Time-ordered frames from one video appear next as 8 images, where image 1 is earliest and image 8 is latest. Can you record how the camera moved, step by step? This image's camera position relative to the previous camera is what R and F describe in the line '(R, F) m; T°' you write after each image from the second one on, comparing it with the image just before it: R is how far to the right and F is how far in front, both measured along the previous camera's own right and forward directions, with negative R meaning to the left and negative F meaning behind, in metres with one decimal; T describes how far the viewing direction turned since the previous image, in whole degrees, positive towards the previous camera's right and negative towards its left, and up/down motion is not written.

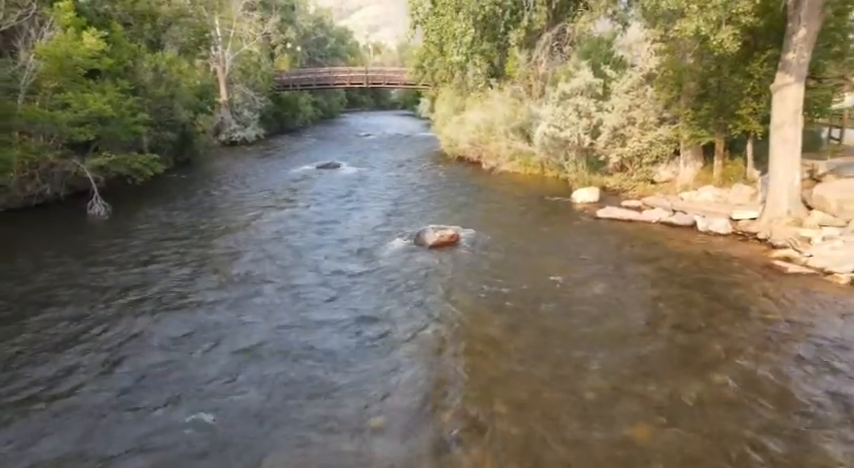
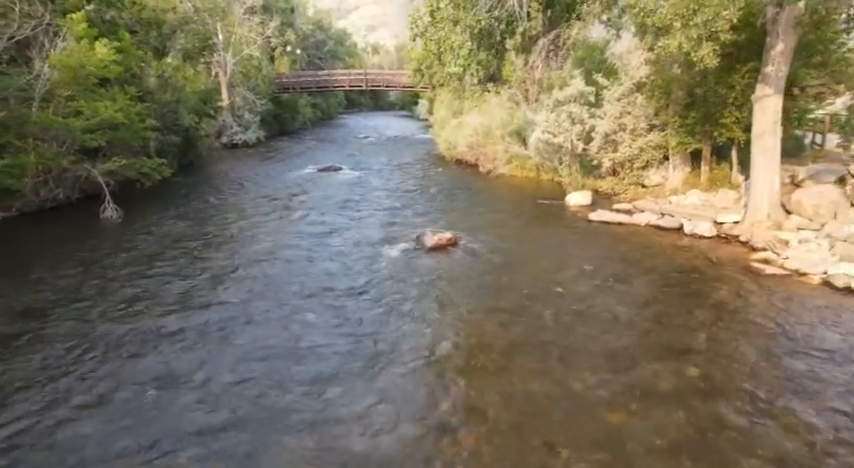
(0.0, -0.7) m; 0°
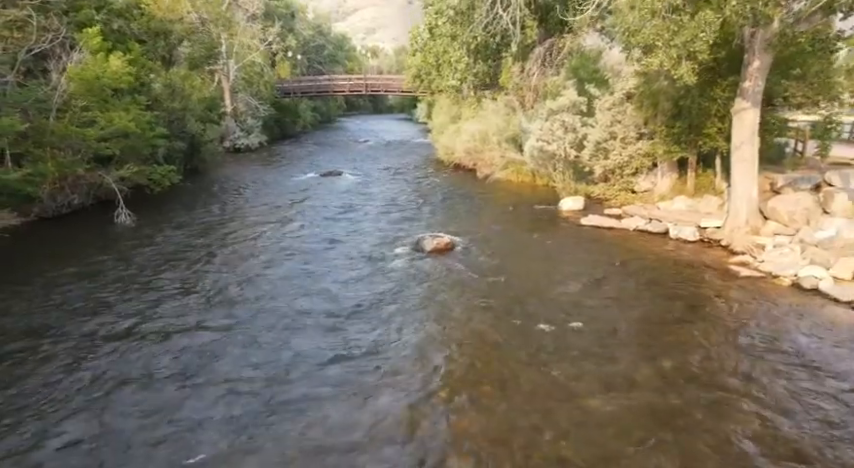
(0.0, -0.9) m; 0°
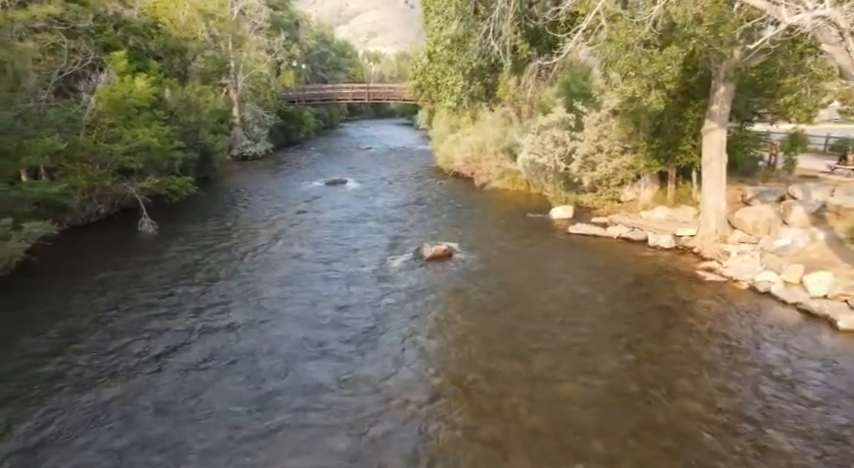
(+0.1, -1.6) m; 0°
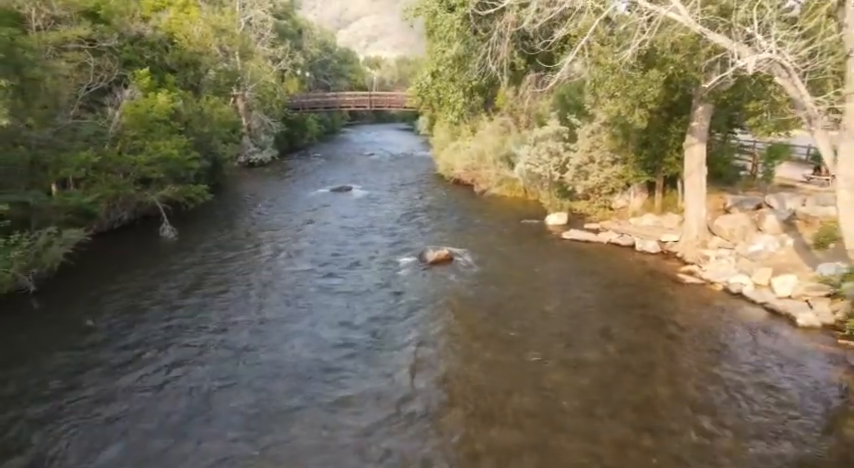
(-0.1, -1.4) m; 0°
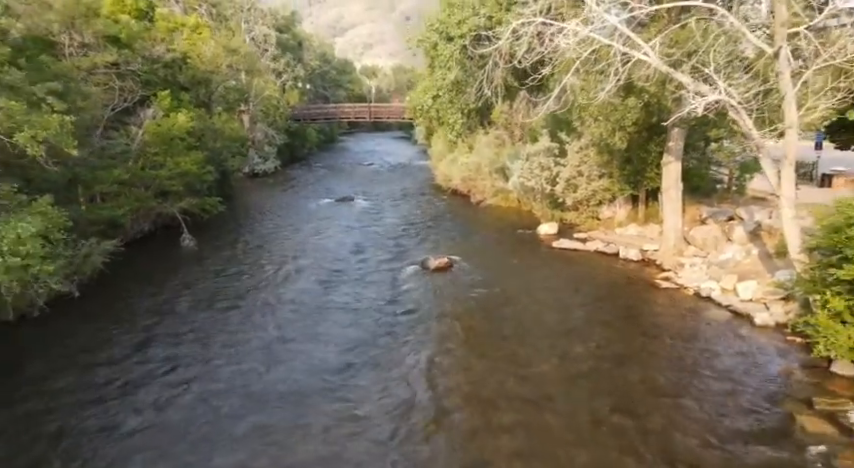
(-0.2, -1.7) m; 0°
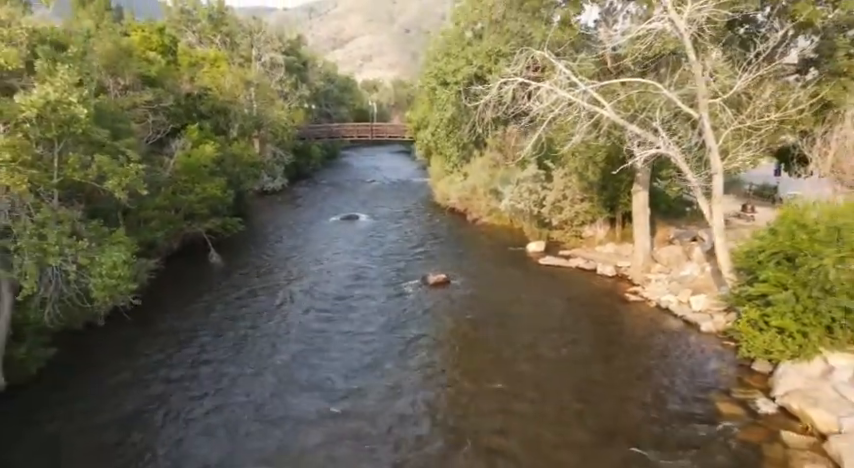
(0.0, -2.8) m; 0°
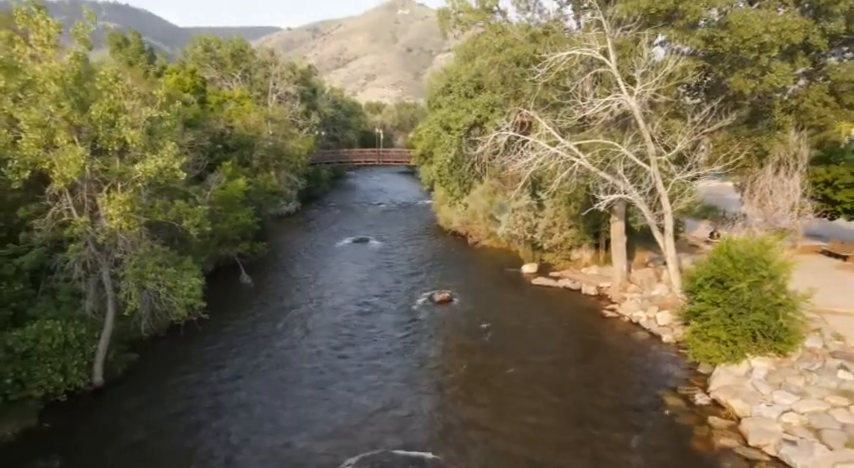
(-0.2, -3.5) m; 0°
